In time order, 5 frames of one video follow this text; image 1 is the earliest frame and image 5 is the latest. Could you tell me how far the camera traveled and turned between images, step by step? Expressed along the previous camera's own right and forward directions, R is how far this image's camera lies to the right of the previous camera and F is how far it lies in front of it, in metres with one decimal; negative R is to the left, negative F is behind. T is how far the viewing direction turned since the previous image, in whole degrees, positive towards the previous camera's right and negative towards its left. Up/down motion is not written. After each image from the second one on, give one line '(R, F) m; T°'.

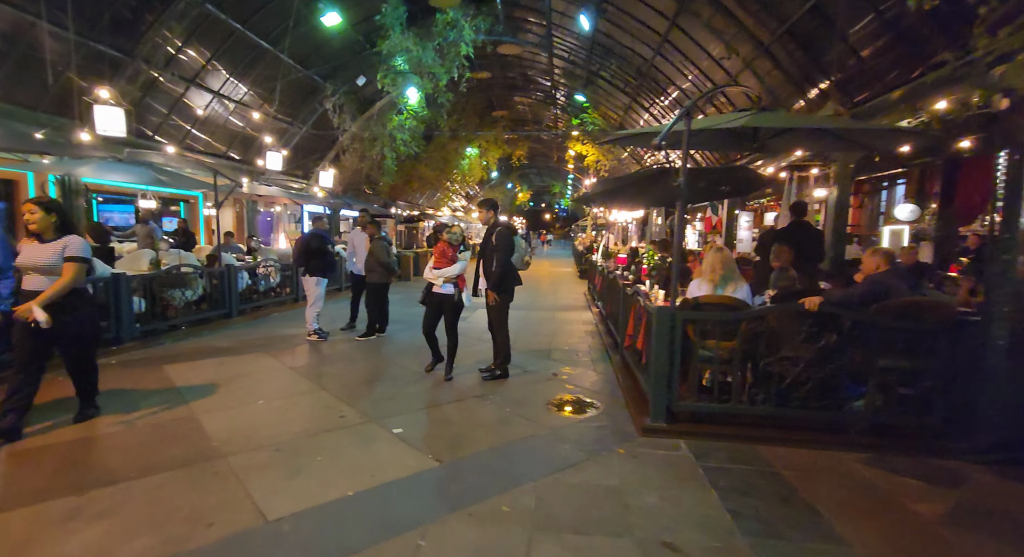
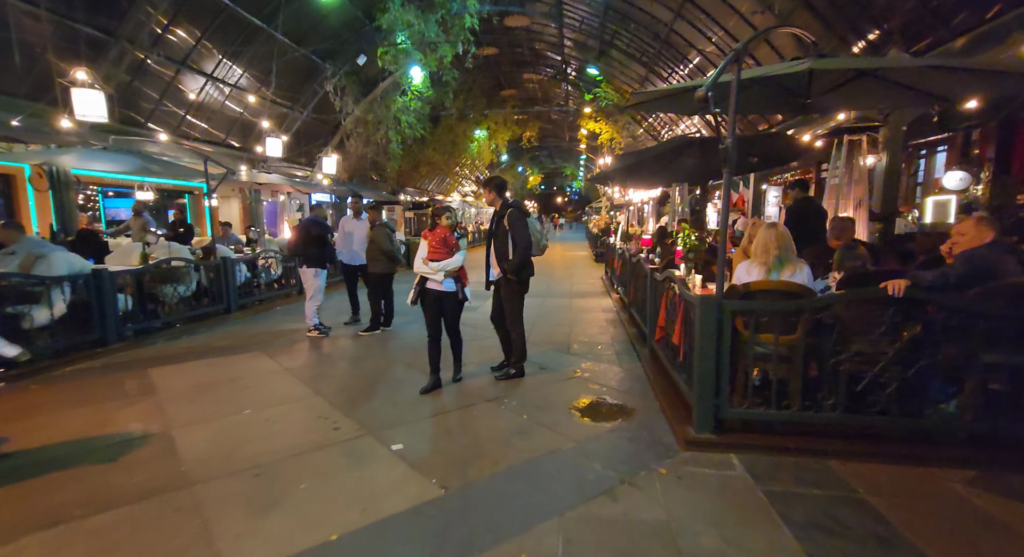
(0.0, +0.6) m; -2°
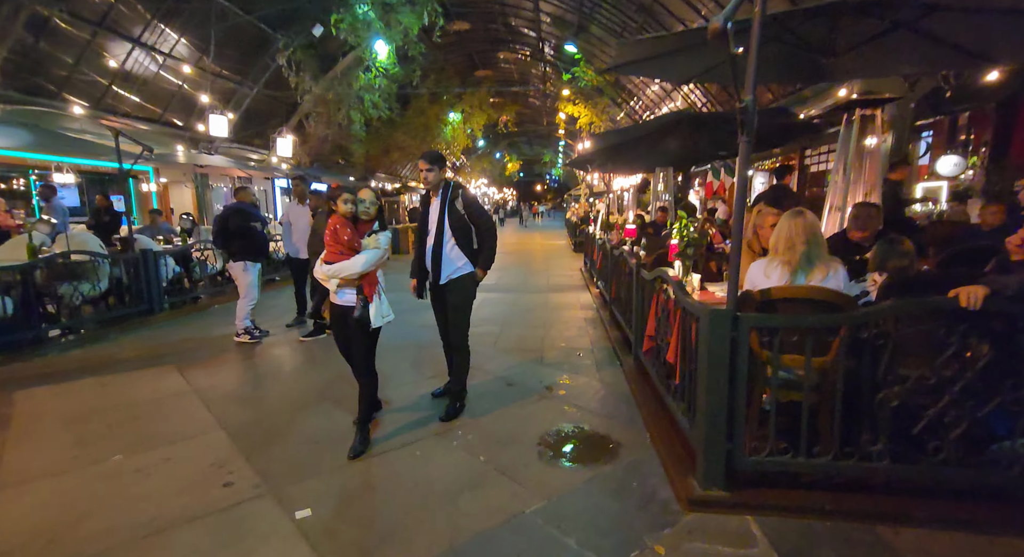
(+0.2, +0.8) m; +2°
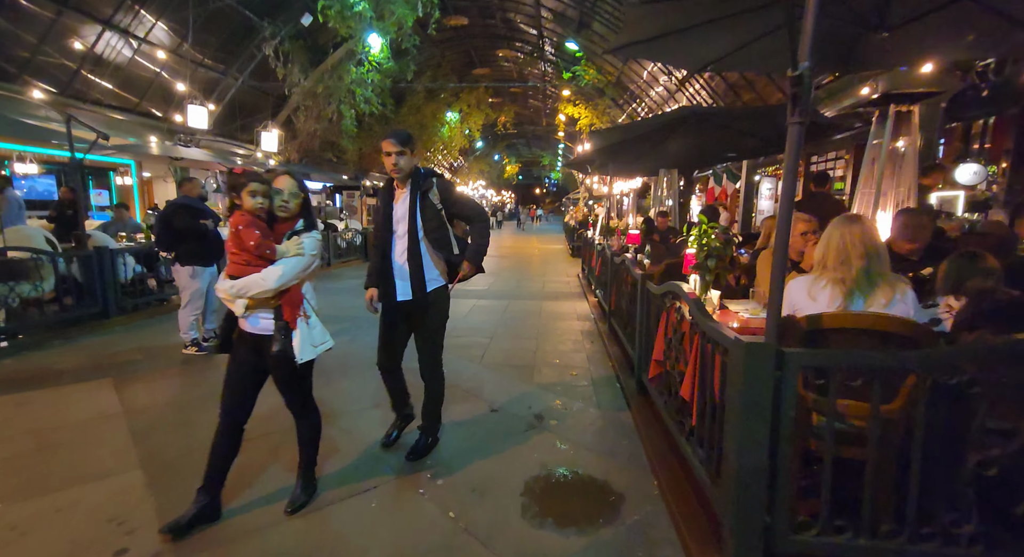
(+0.1, +0.6) m; 0°
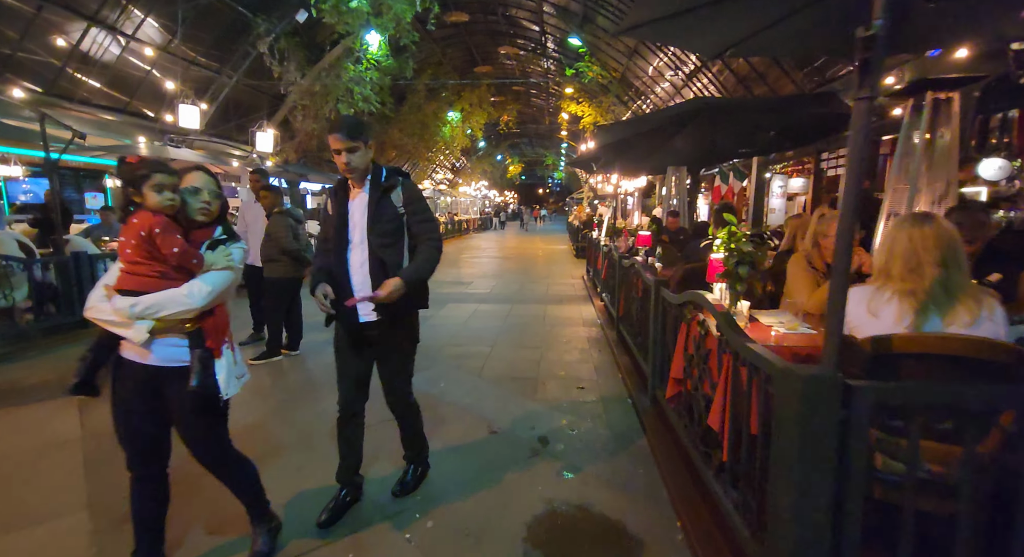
(0.0, +0.4) m; 0°
